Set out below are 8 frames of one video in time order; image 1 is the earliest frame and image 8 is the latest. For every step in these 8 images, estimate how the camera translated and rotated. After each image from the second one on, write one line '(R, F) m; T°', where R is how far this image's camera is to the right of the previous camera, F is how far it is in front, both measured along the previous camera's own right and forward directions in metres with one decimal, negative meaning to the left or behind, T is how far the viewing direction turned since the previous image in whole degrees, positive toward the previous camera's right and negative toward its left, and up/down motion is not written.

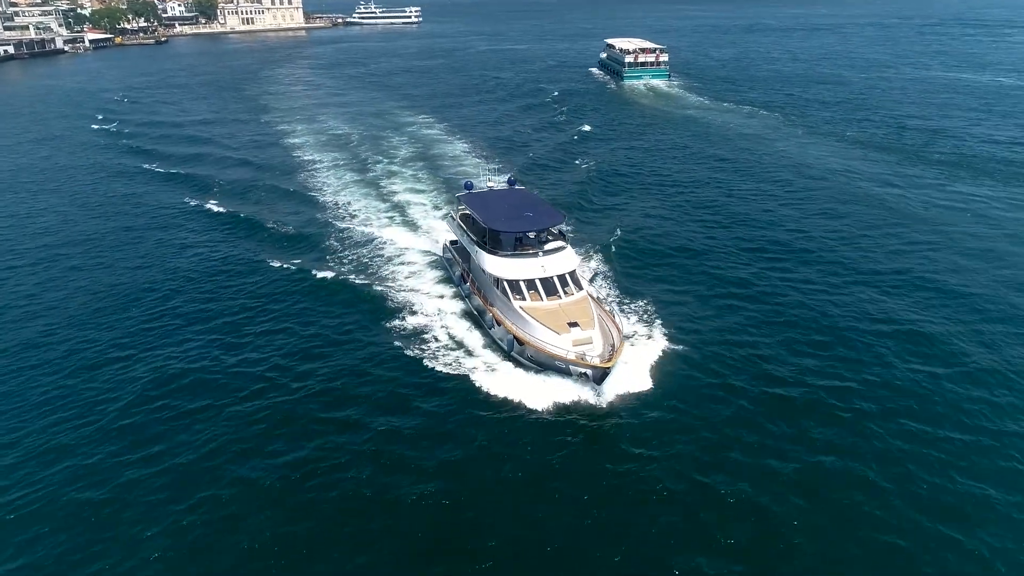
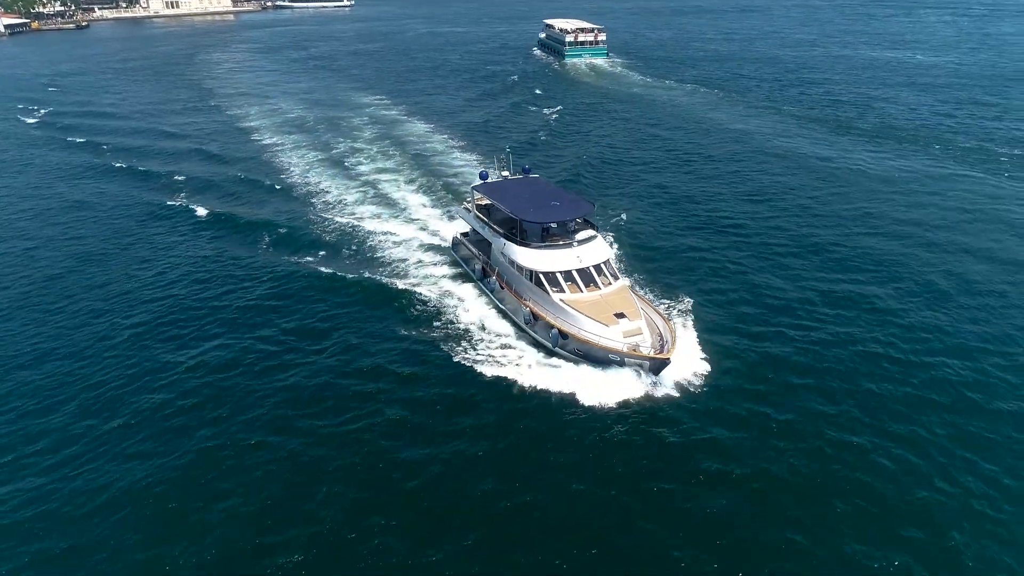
(-1.8, -0.9) m; +4°
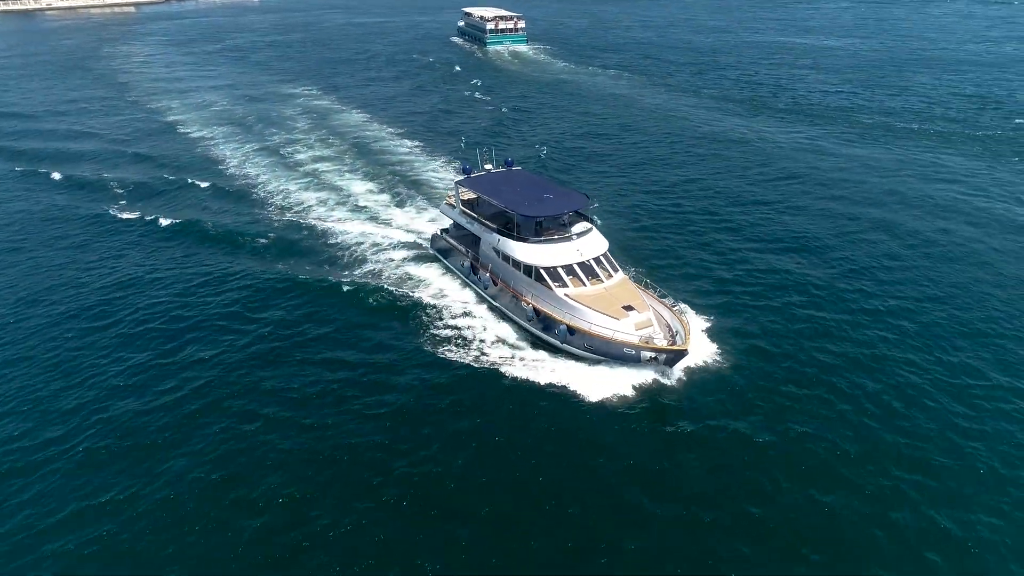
(-1.1, -0.4) m; +5°
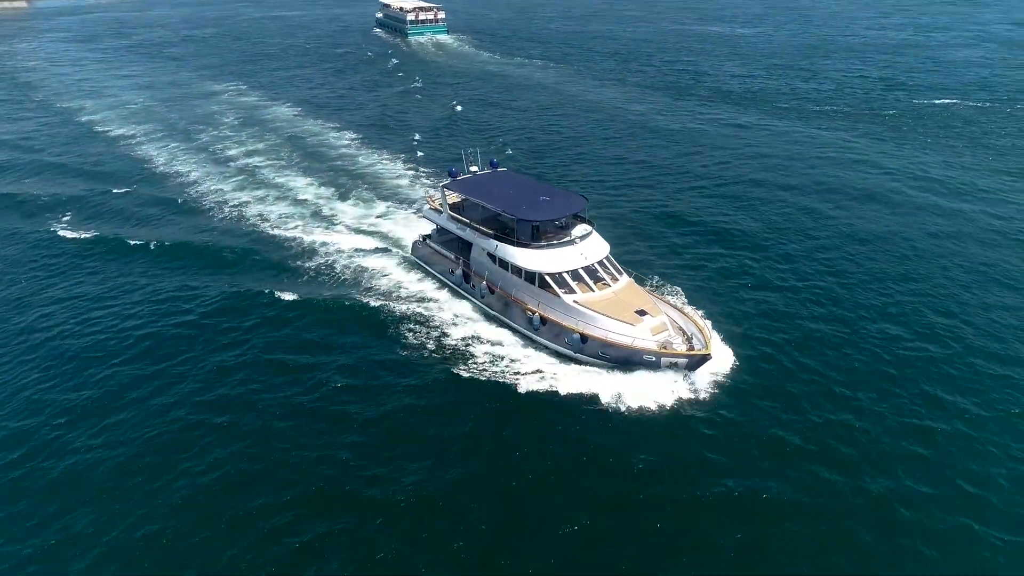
(-1.4, +0.7) m; +5°
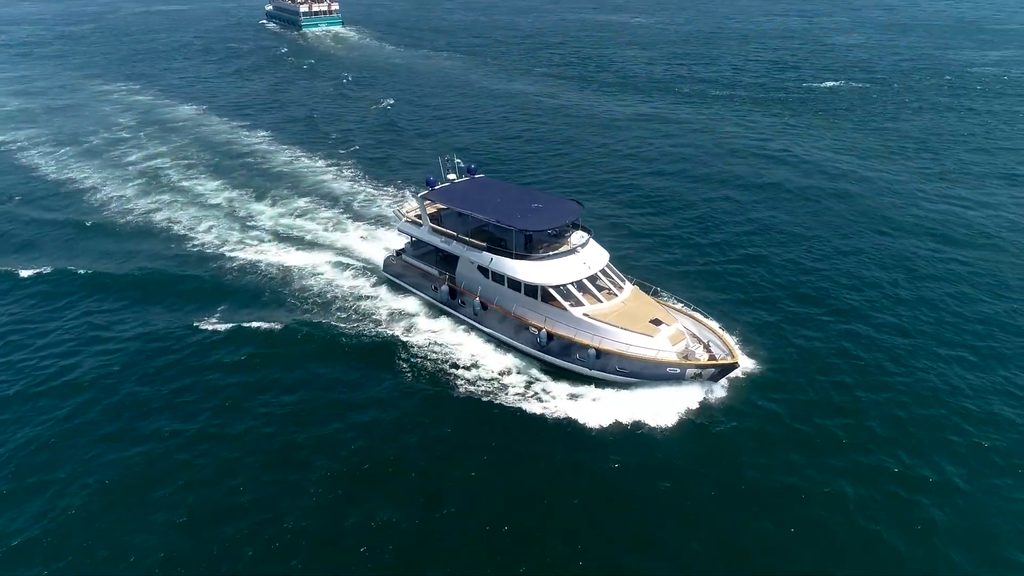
(-1.5, +1.0) m; +7°
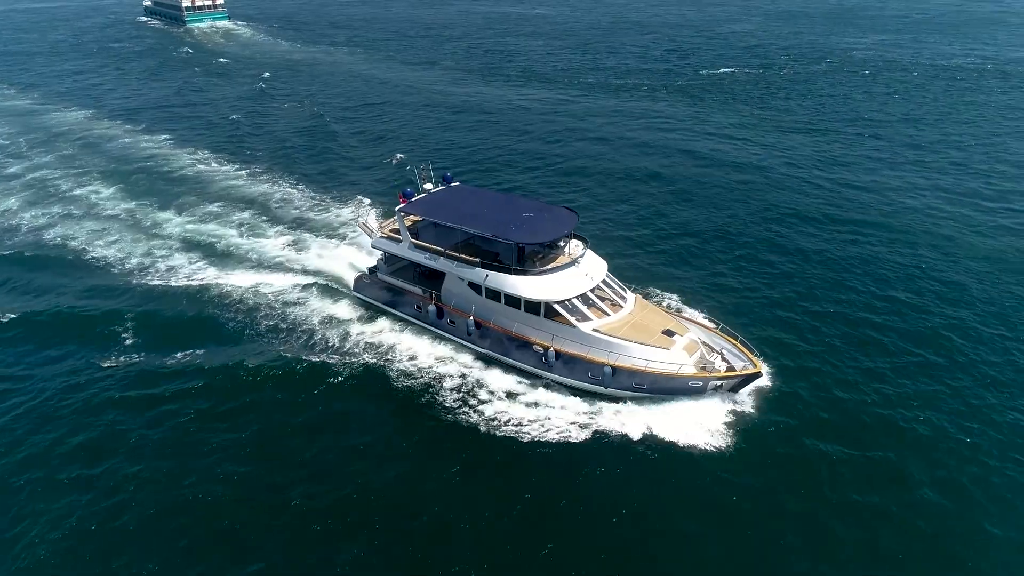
(-1.4, +0.9) m; +7°
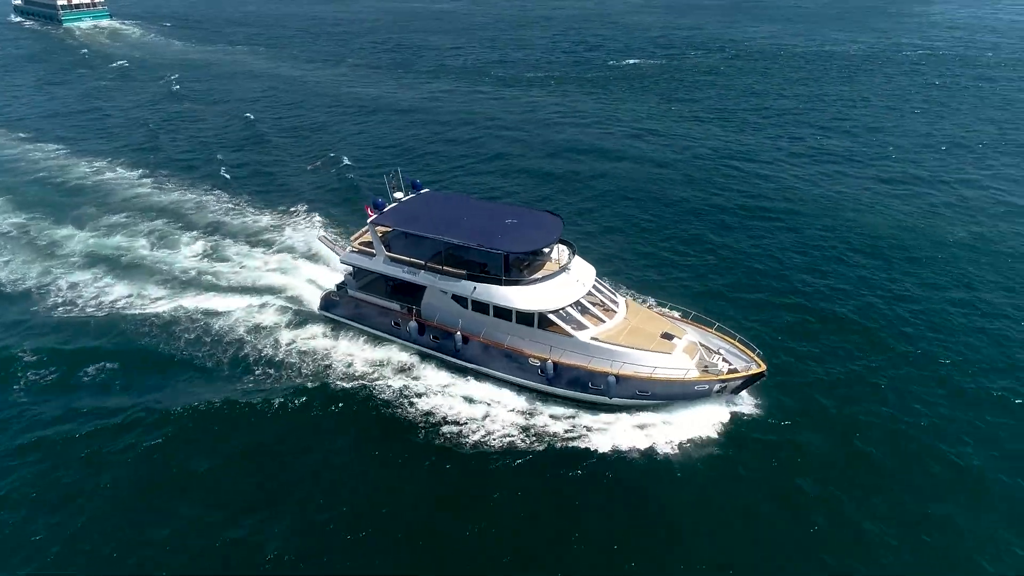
(-1.2, +0.6) m; +6°
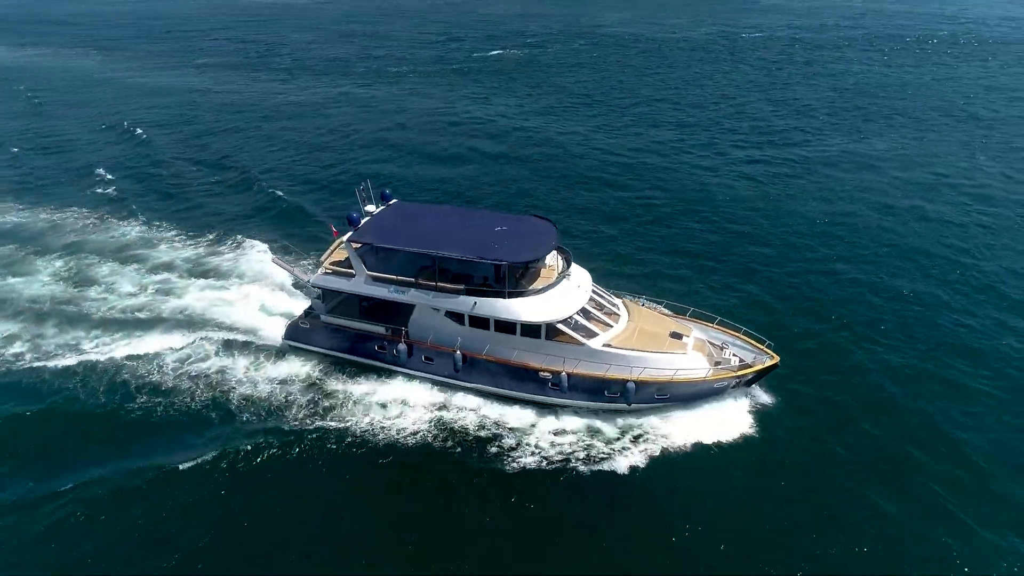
(-1.9, +0.8) m; +10°
